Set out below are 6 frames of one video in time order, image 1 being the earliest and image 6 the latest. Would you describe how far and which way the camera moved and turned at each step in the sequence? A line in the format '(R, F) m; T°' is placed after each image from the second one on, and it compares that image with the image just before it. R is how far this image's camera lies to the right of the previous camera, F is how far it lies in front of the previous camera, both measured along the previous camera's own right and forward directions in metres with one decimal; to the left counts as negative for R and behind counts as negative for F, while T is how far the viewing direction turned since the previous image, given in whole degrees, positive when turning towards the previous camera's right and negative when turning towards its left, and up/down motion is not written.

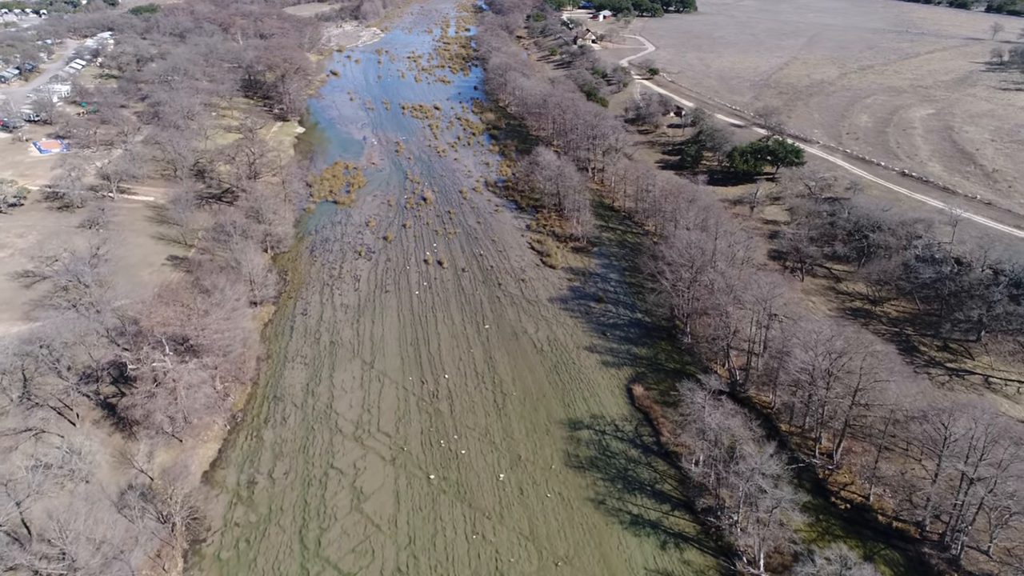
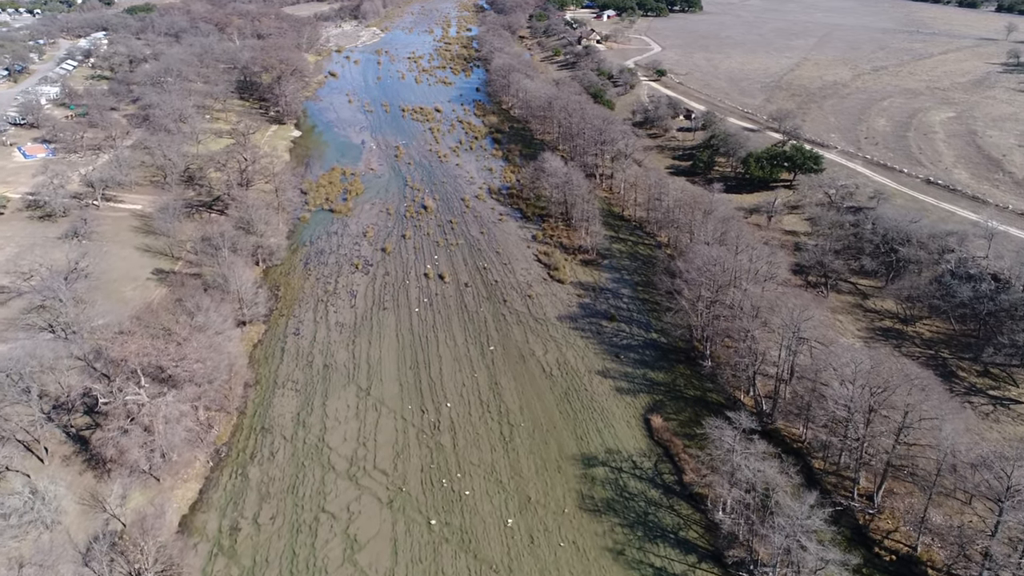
(-0.4, +2.4) m; 0°
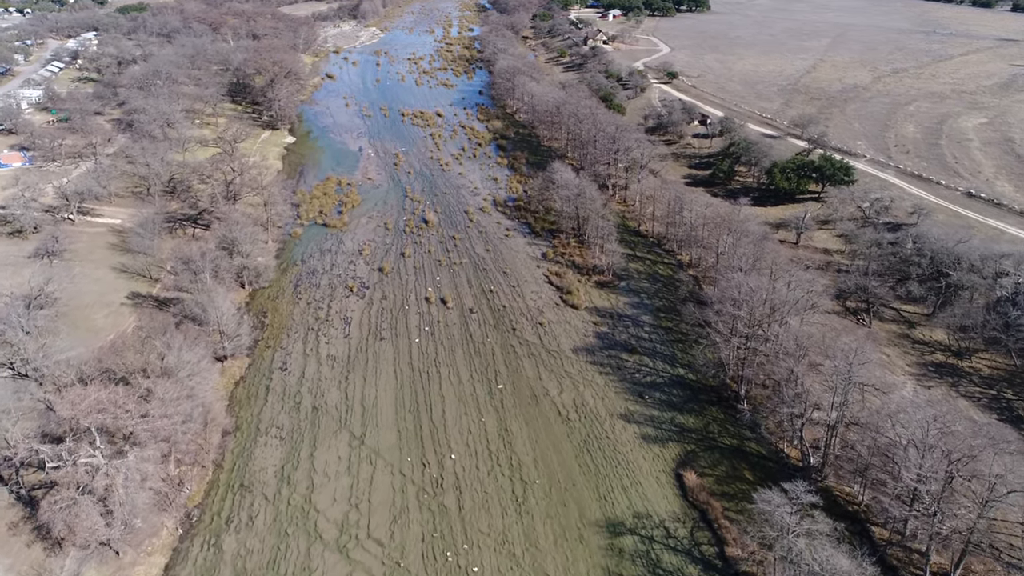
(-0.6, +3.4) m; 0°
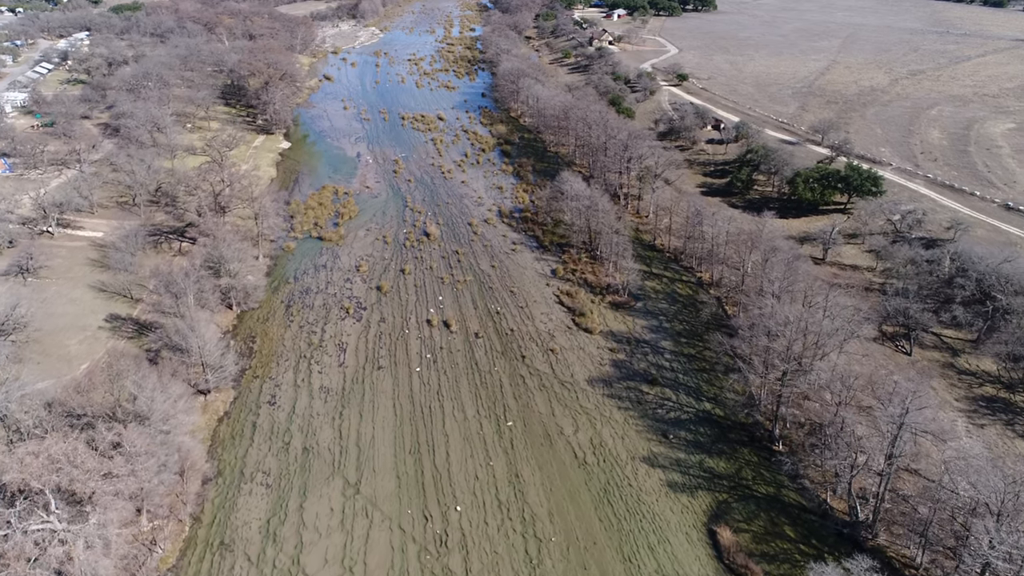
(-0.5, +2.7) m; 0°
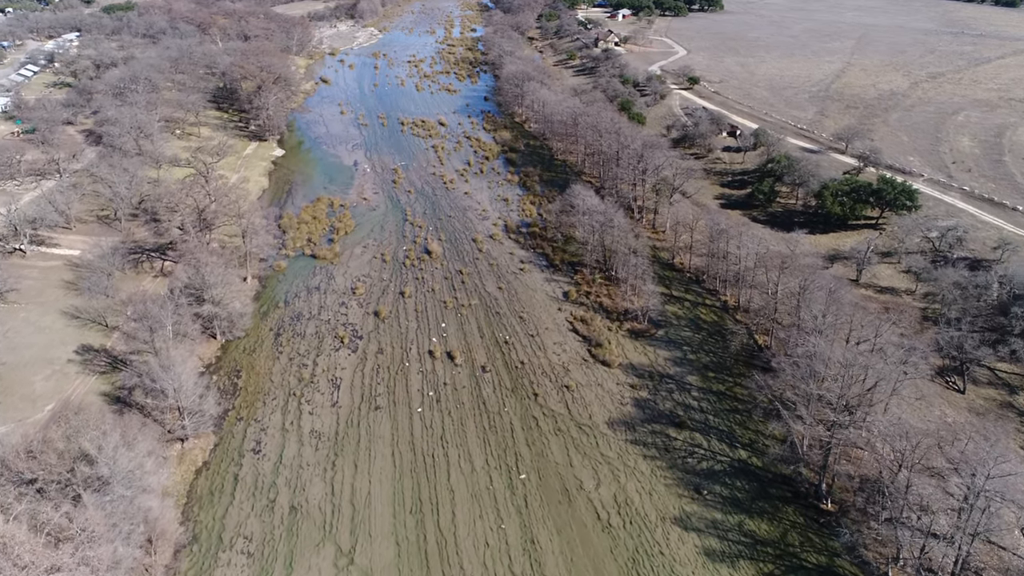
(-0.6, +2.9) m; 0°
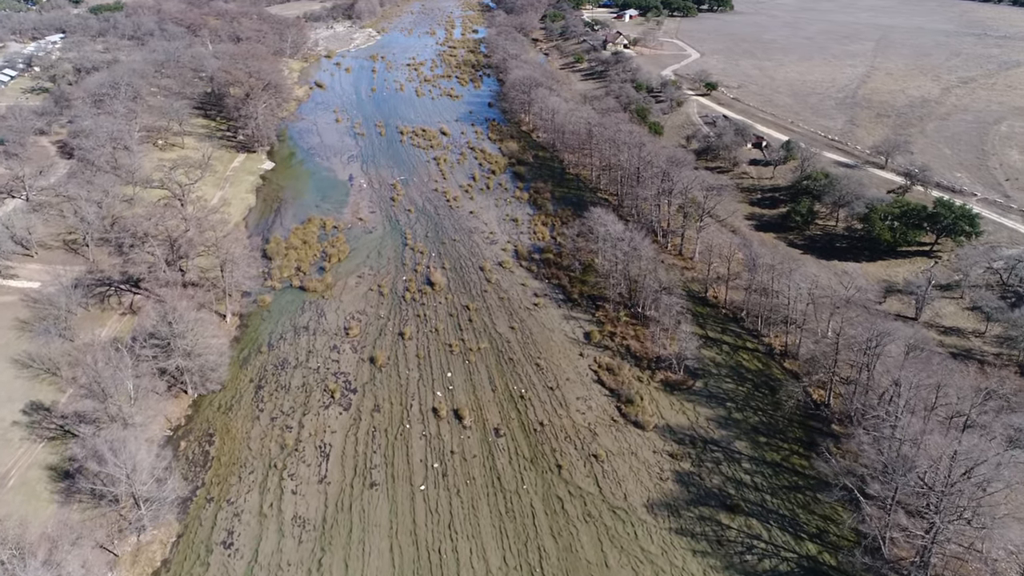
(-0.9, +4.2) m; 0°
